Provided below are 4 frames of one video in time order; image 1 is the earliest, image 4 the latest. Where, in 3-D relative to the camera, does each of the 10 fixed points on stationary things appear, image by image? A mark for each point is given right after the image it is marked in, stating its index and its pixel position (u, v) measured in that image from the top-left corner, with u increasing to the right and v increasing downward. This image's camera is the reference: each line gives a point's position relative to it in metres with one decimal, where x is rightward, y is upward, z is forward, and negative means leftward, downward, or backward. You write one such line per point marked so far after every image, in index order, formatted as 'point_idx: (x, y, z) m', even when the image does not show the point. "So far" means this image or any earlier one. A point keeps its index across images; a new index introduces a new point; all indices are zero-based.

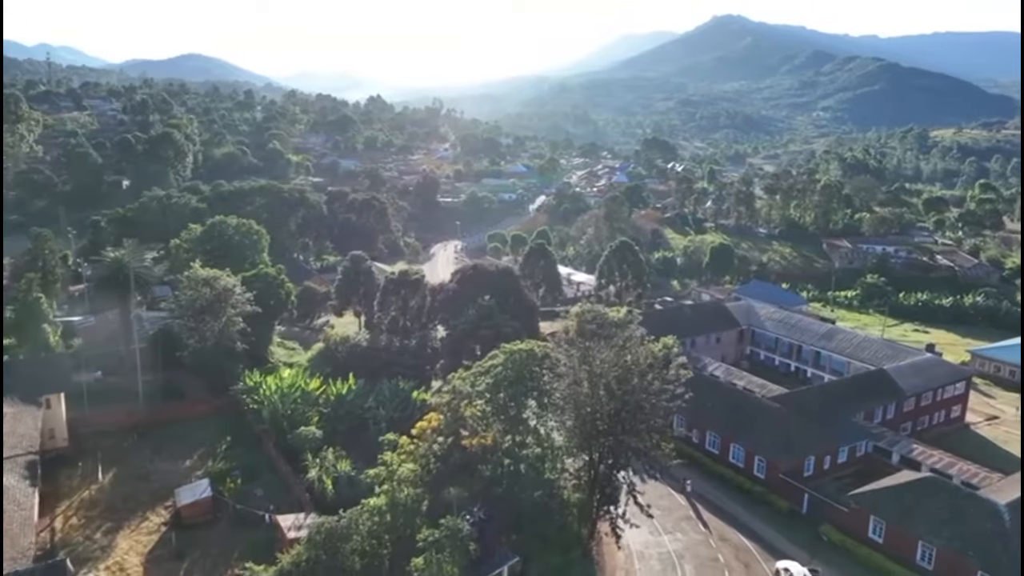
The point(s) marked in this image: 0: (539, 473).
0: (+0.6, -4.2, +16.0) m
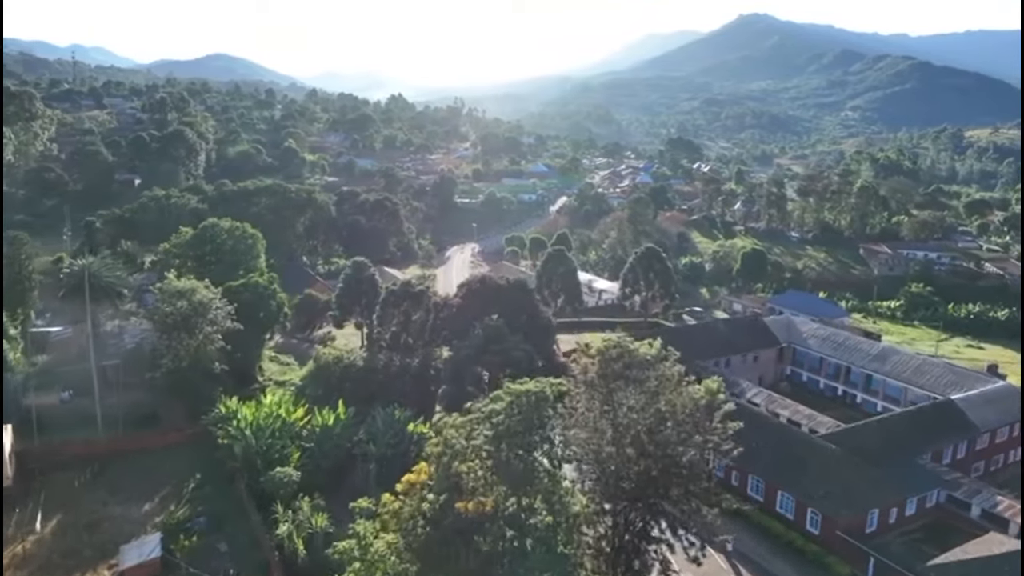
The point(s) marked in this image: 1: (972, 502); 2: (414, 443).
0: (+0.7, -4.7, +12.9) m
1: (+12.5, -5.8, +19.2) m
2: (-2.8, -4.4, +19.7) m
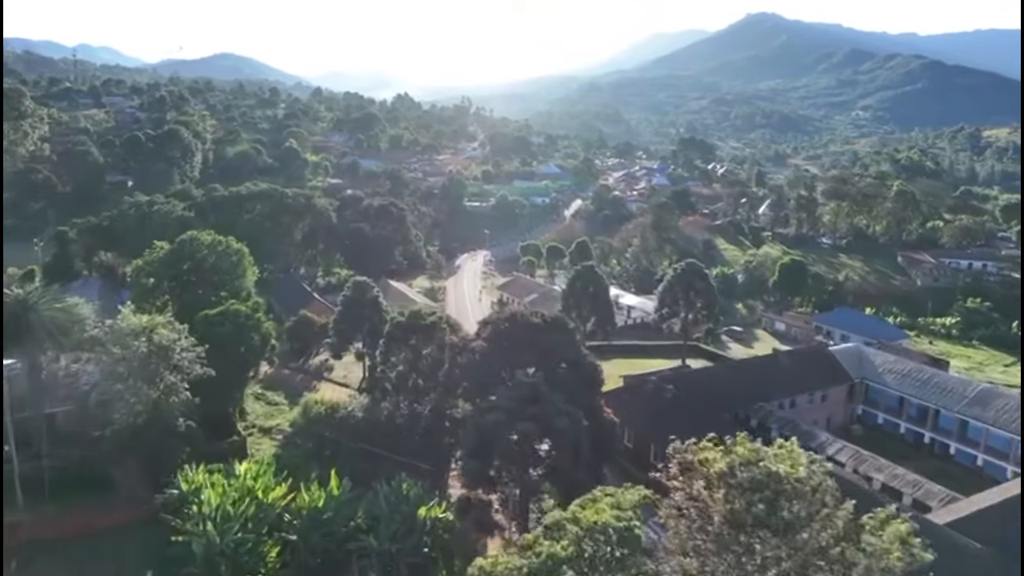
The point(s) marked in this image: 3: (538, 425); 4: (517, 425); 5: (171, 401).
0: (+1.5, -5.7, +8.4) m
1: (+13.4, -6.8, +14.6) m
2: (-1.9, -5.4, +15.3) m
3: (+0.5, -3.1, +16.0) m
4: (+0.1, -3.1, +15.9) m
5: (-9.0, -2.9, +18.6) m
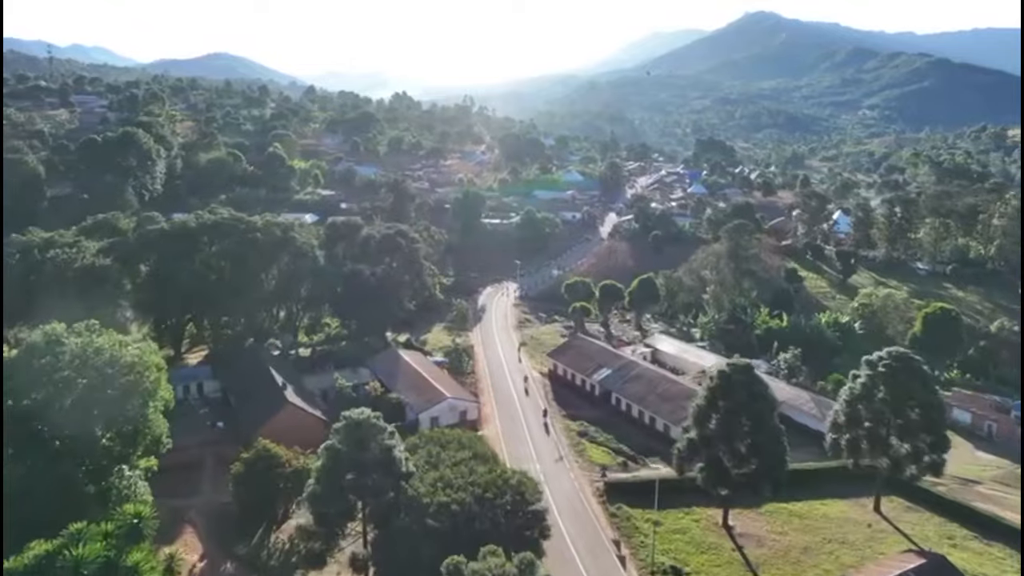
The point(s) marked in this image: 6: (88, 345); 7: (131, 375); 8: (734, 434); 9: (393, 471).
0: (+4.5, -8.9, -4.8) m
1: (+16.3, -10.0, +1.5) m
2: (+1.0, -8.6, +2.1) m
3: (+3.4, -6.3, +2.8) m
4: (+3.0, -6.3, +2.8) m
5: (-6.2, -6.1, +5.4) m
6: (-9.4, -1.1, +15.5) m
7: (-8.5, -1.9, +15.9) m
8: (+6.0, -3.9, +19.4) m
9: (-2.5, -4.0, +15.1) m
